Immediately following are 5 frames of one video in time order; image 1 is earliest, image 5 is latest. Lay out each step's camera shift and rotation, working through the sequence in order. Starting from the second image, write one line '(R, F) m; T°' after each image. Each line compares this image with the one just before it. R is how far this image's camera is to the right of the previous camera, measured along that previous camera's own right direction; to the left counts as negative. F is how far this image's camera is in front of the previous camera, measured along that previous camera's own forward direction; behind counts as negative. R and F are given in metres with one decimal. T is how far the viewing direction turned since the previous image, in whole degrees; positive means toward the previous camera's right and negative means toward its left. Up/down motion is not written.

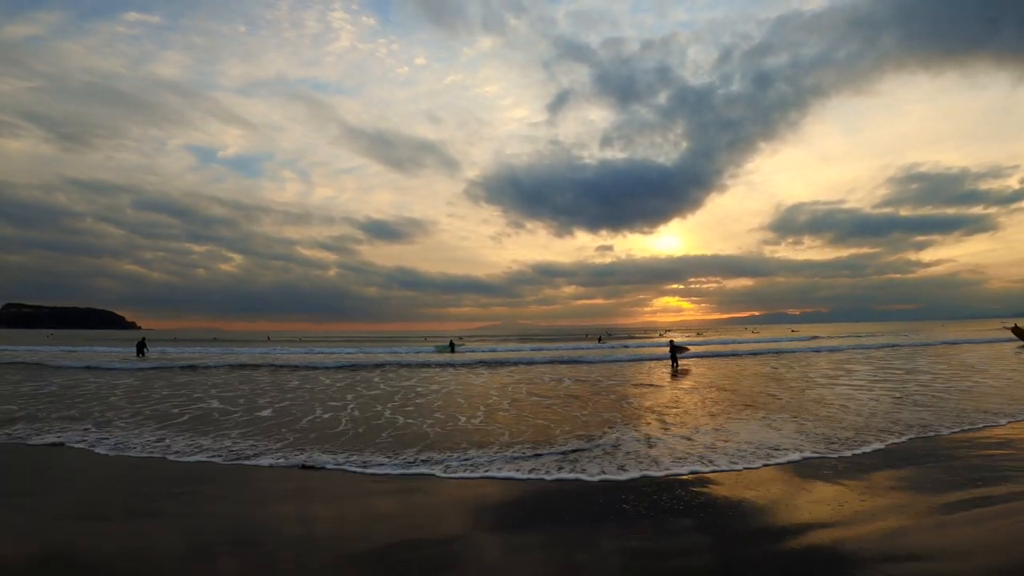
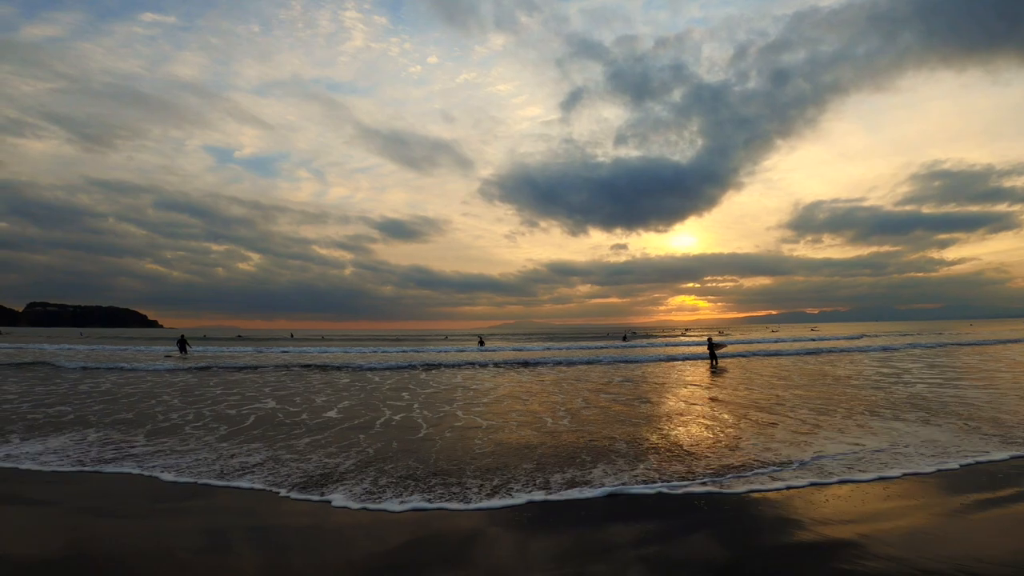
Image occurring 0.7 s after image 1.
(-0.9, -0.2) m; -1°
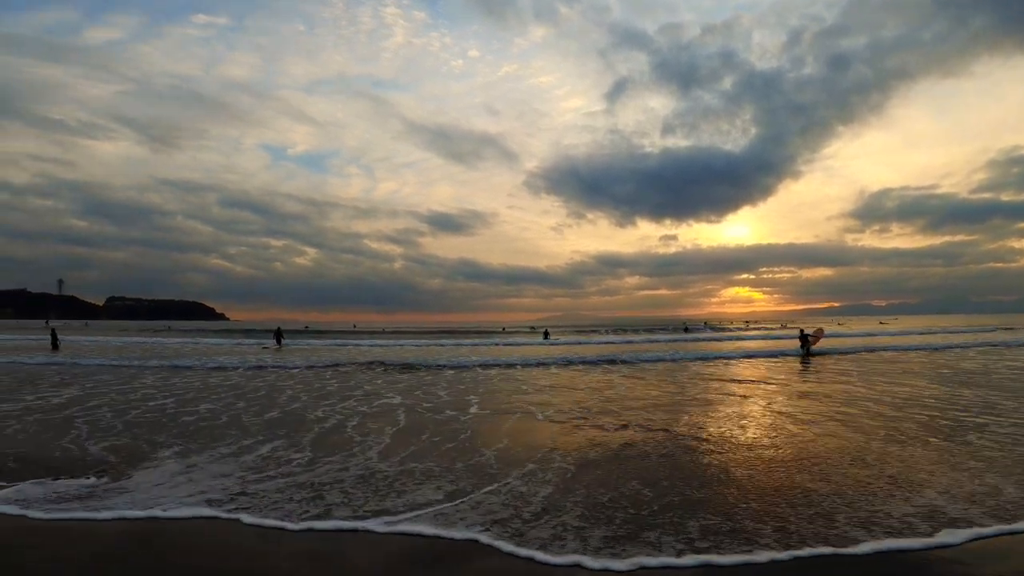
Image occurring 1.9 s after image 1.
(-2.8, -0.6) m; -4°
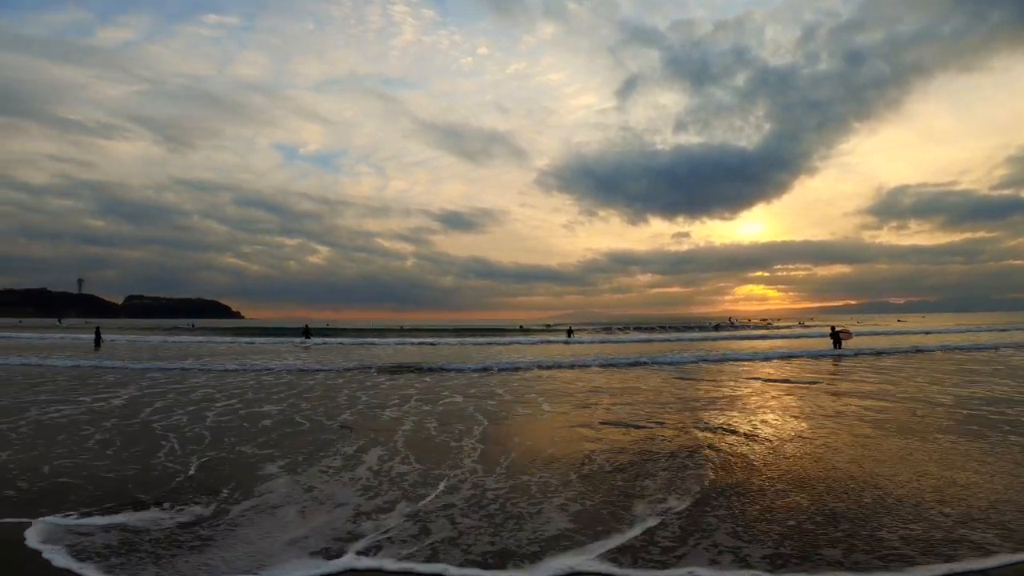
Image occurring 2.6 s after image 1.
(-1.8, -0.3) m; -1°
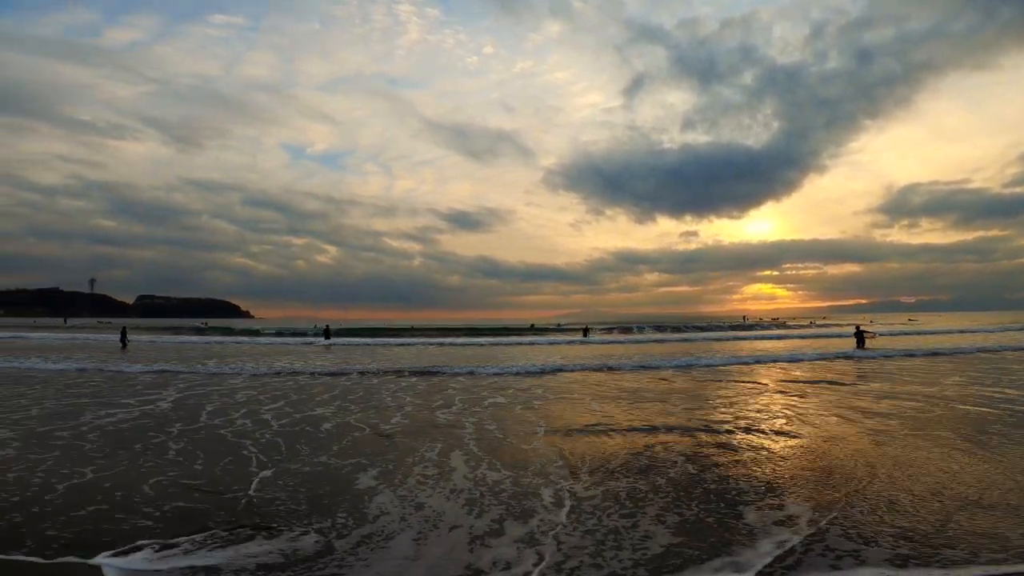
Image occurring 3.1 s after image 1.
(-1.4, -0.1) m; 0°
